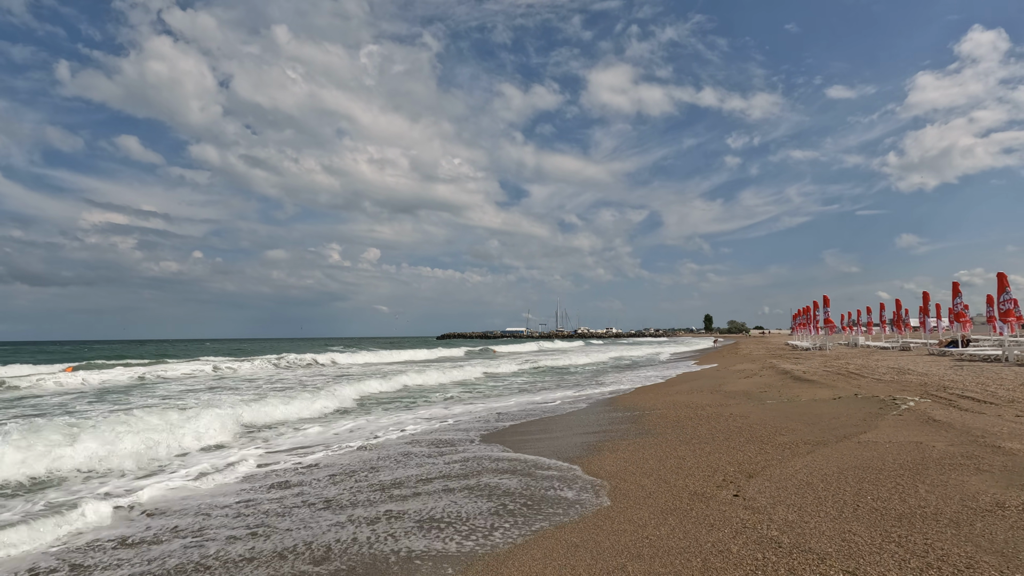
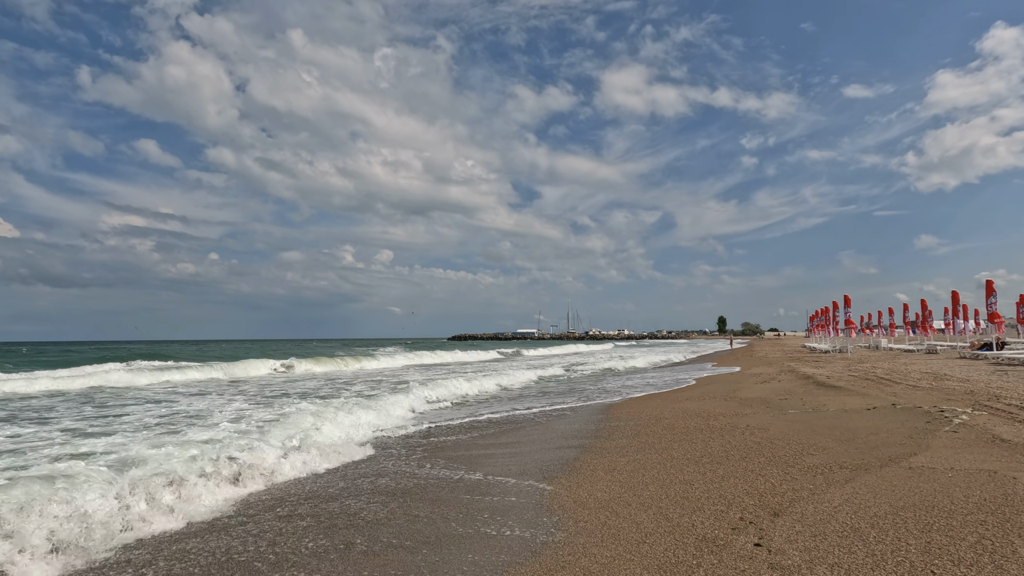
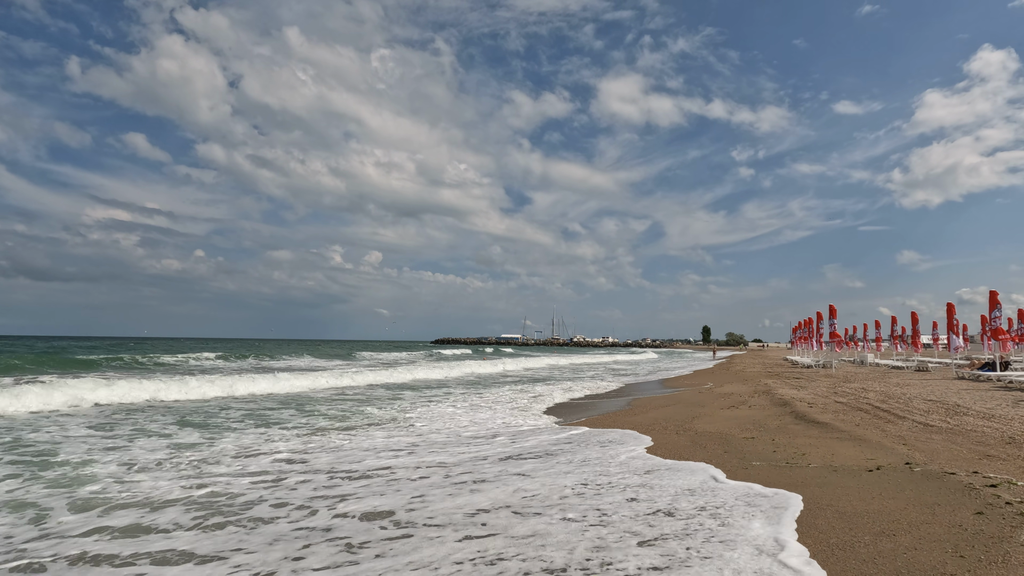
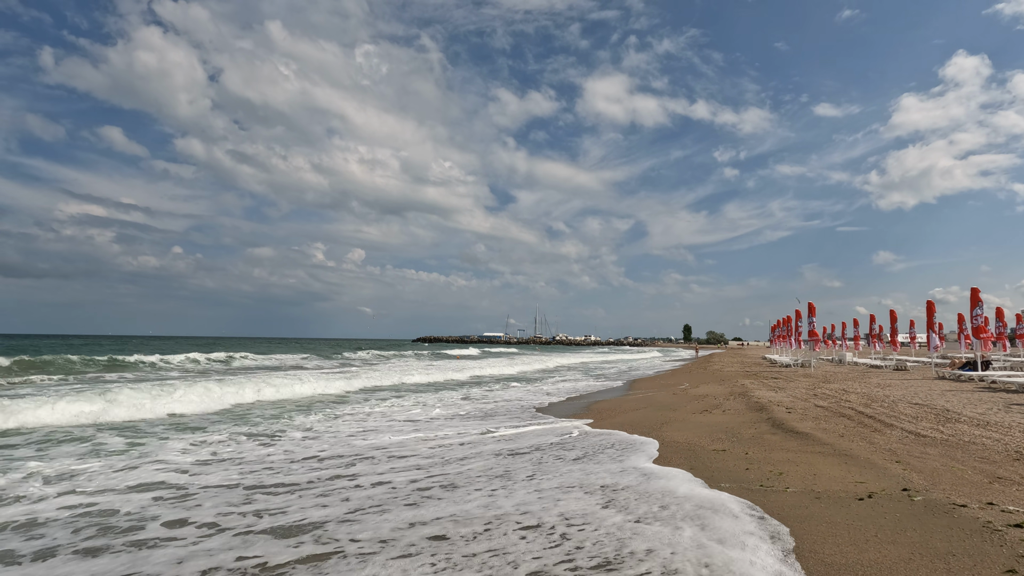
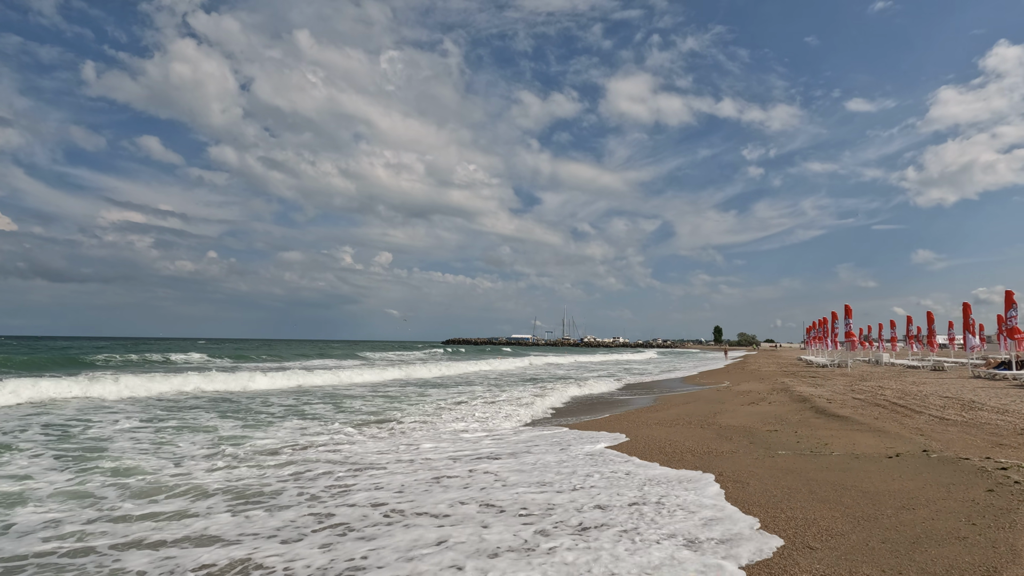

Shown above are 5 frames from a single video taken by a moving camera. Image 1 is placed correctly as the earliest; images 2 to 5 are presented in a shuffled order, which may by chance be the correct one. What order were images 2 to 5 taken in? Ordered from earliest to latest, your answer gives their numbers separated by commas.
2, 5, 3, 4
